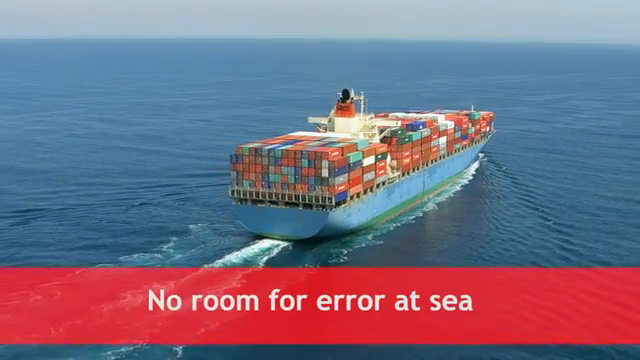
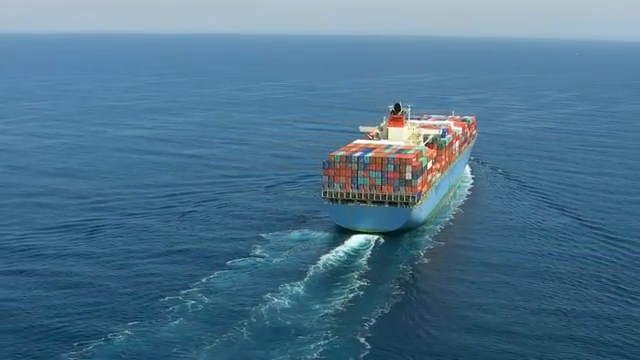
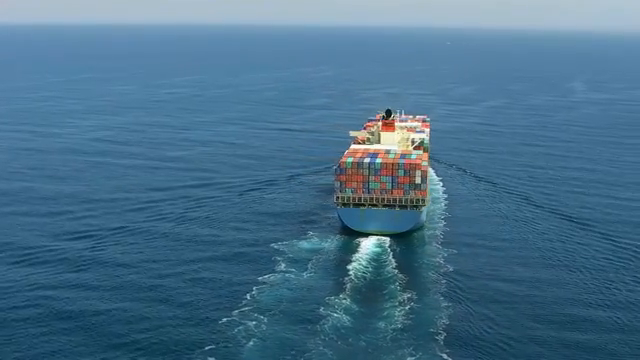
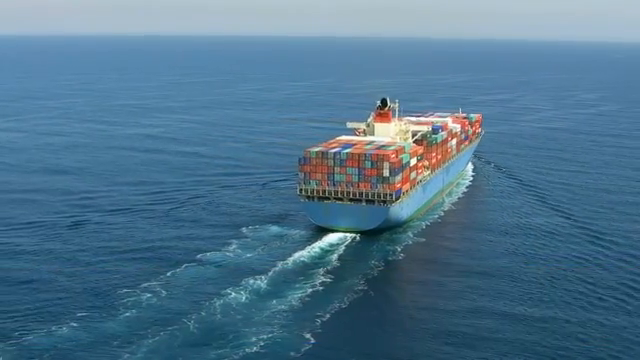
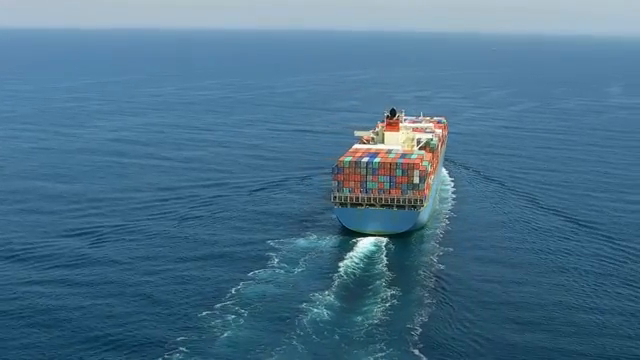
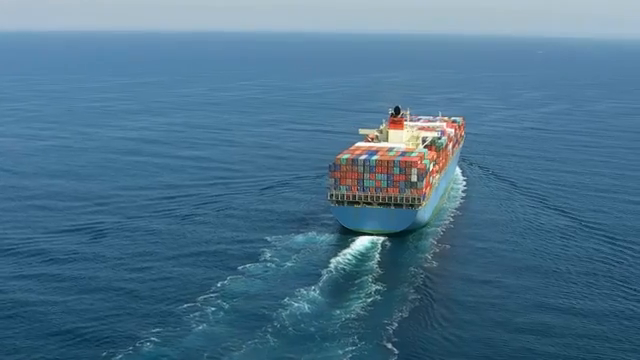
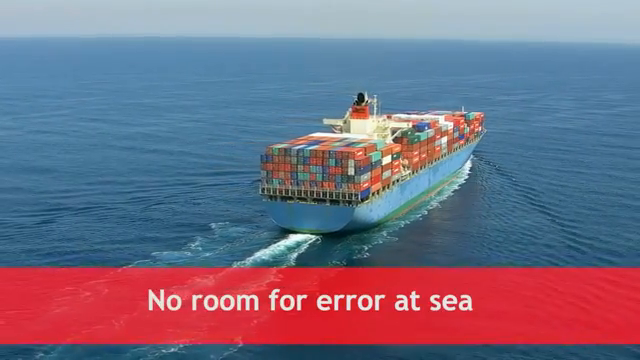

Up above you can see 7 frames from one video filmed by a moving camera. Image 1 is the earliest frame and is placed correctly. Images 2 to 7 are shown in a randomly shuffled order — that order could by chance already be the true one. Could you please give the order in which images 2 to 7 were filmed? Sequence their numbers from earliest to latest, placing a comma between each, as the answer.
7, 4, 2, 6, 5, 3
